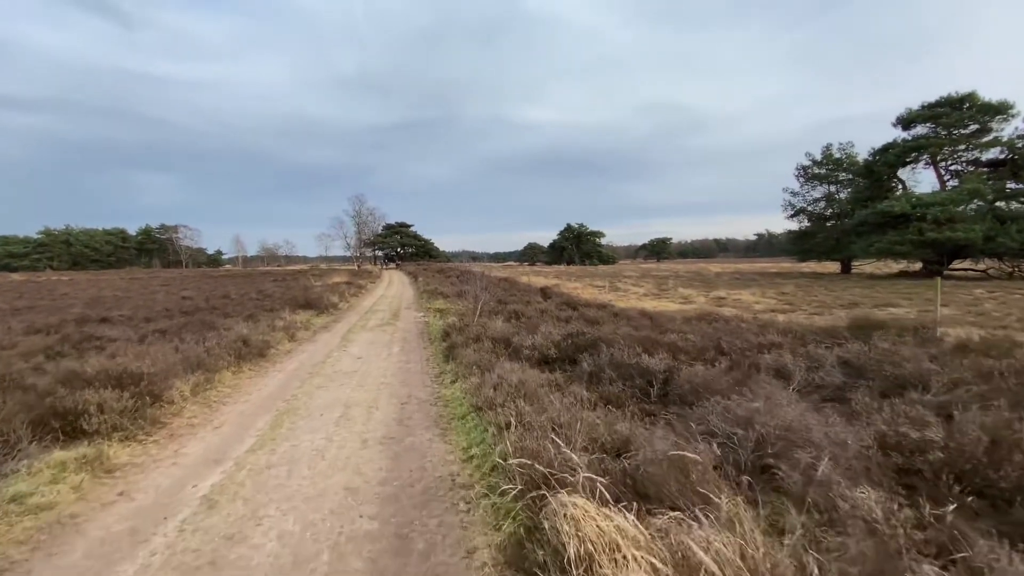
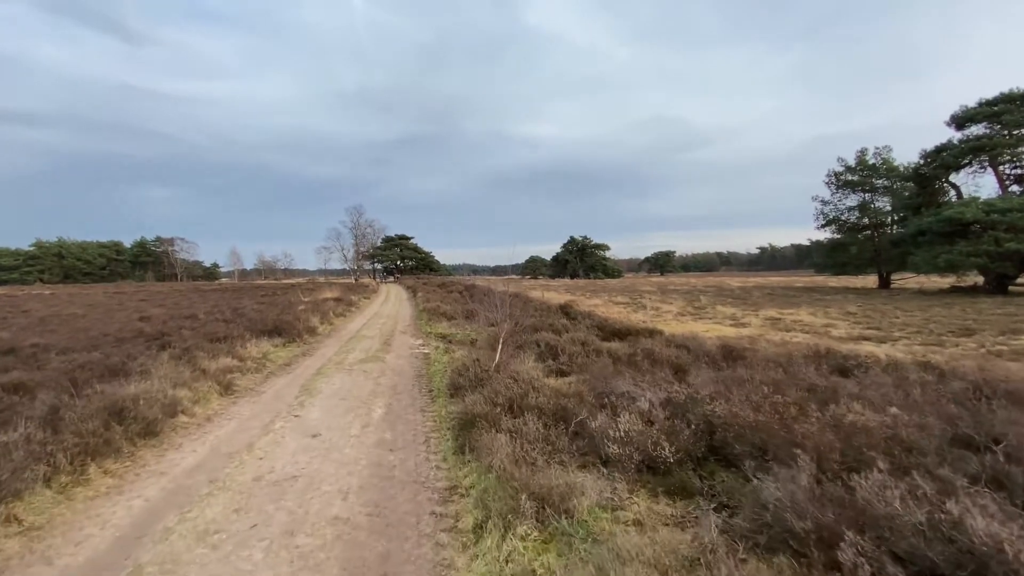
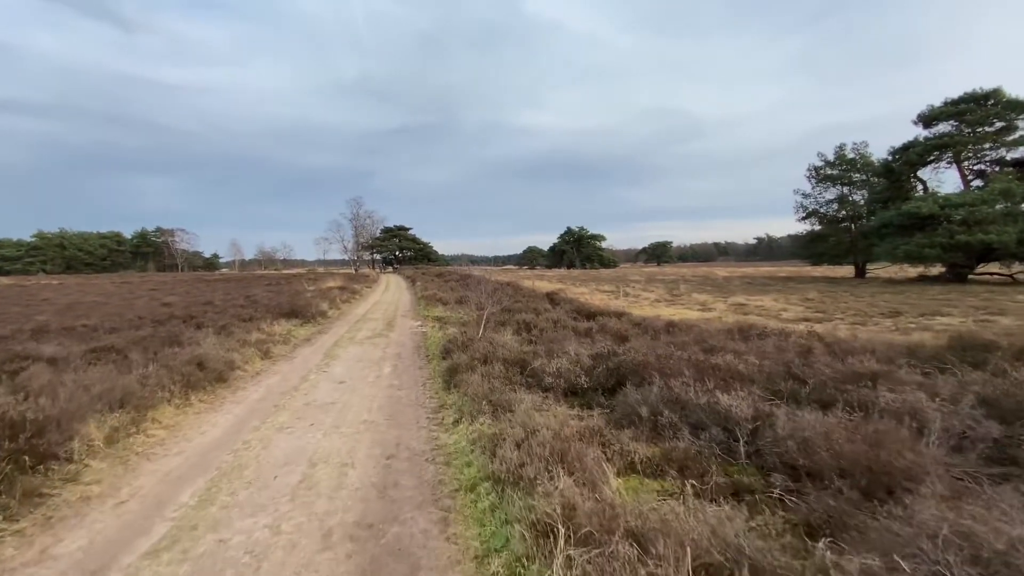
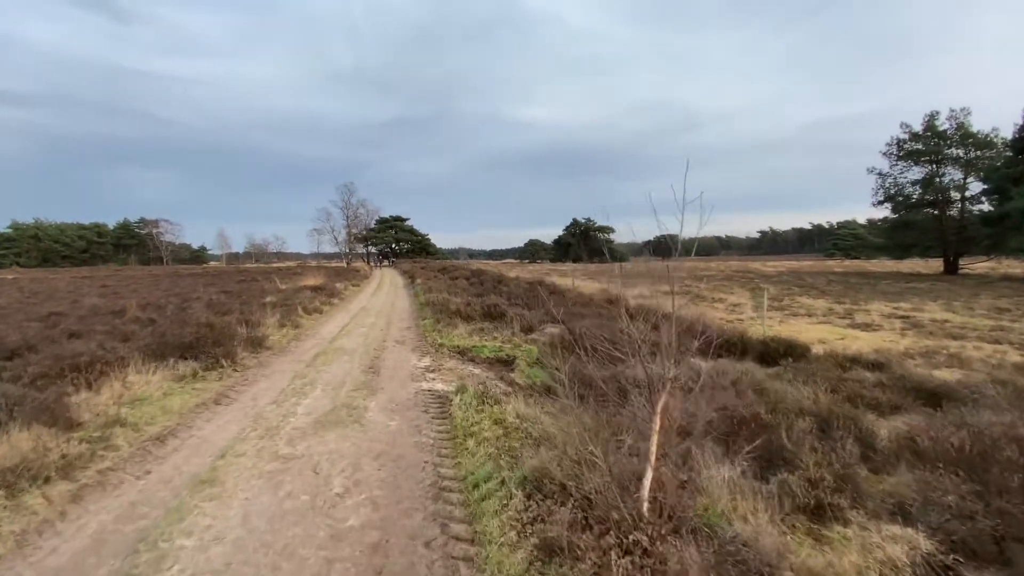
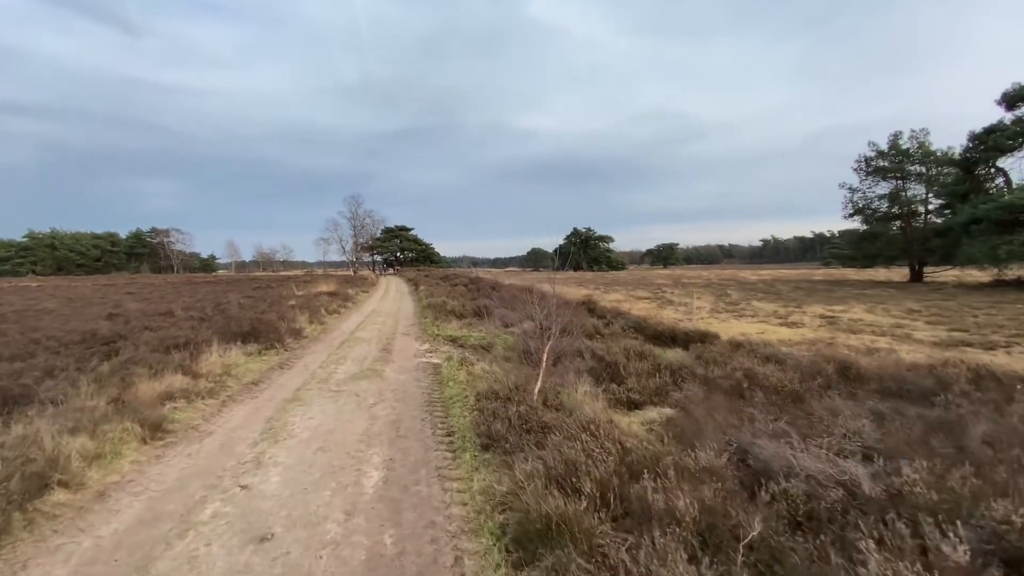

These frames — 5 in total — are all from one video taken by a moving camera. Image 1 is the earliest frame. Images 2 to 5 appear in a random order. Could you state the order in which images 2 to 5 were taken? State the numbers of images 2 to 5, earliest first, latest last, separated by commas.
3, 2, 5, 4
